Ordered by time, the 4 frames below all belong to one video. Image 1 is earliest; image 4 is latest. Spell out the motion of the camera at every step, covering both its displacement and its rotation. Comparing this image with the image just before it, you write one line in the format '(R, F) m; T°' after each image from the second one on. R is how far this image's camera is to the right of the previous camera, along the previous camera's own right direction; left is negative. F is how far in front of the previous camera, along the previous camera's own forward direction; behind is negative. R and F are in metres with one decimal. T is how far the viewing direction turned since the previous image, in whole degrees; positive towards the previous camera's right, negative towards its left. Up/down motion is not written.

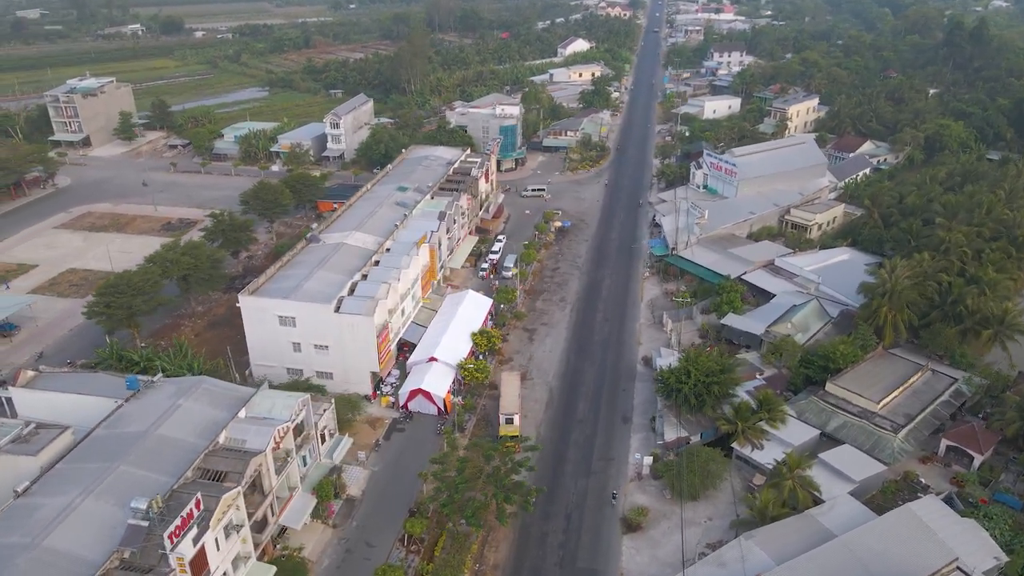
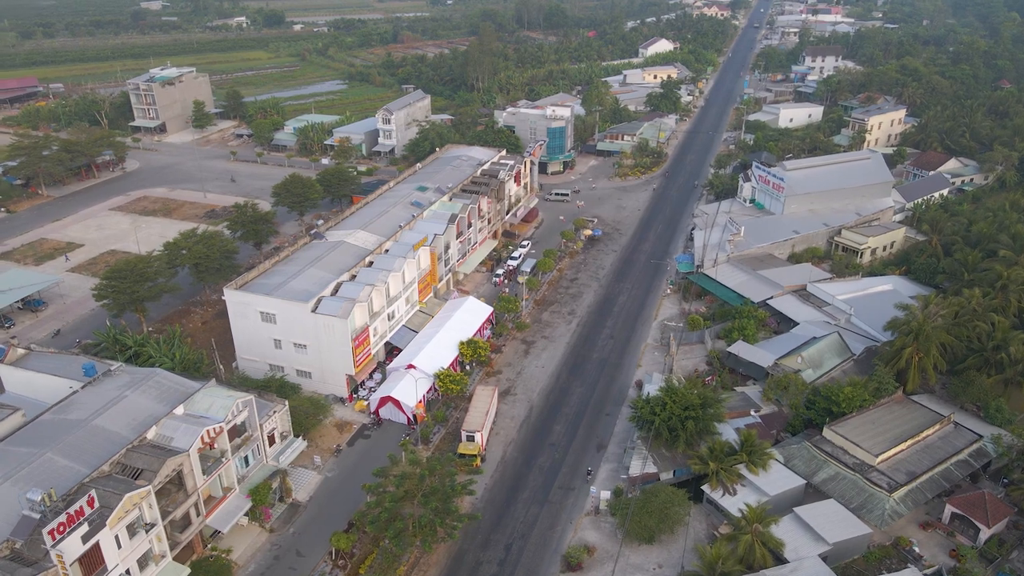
(+5.2, +1.7) m; -7°
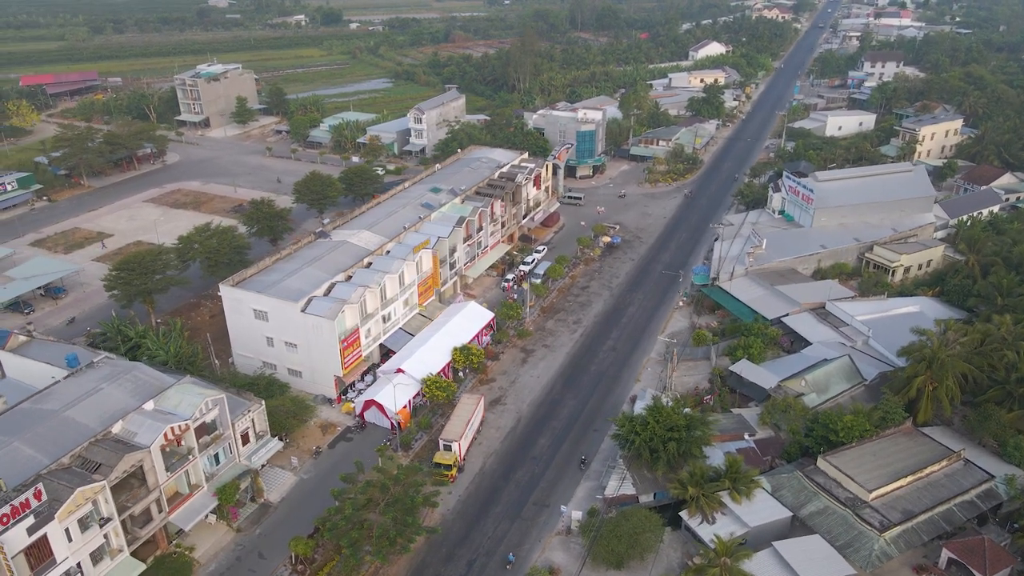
(+3.0, +0.9) m; -4°
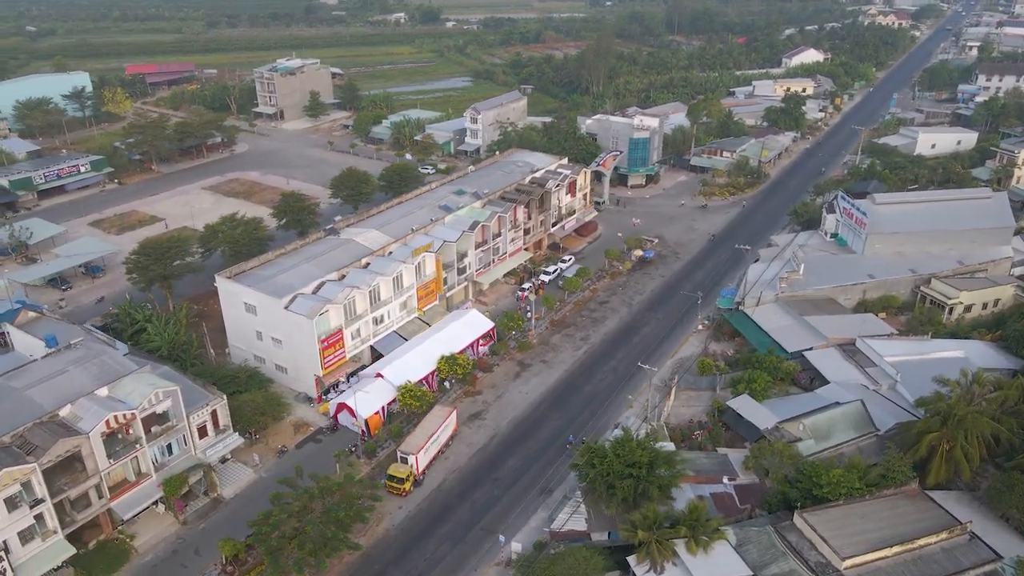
(+5.2, +1.7) m; -7°
